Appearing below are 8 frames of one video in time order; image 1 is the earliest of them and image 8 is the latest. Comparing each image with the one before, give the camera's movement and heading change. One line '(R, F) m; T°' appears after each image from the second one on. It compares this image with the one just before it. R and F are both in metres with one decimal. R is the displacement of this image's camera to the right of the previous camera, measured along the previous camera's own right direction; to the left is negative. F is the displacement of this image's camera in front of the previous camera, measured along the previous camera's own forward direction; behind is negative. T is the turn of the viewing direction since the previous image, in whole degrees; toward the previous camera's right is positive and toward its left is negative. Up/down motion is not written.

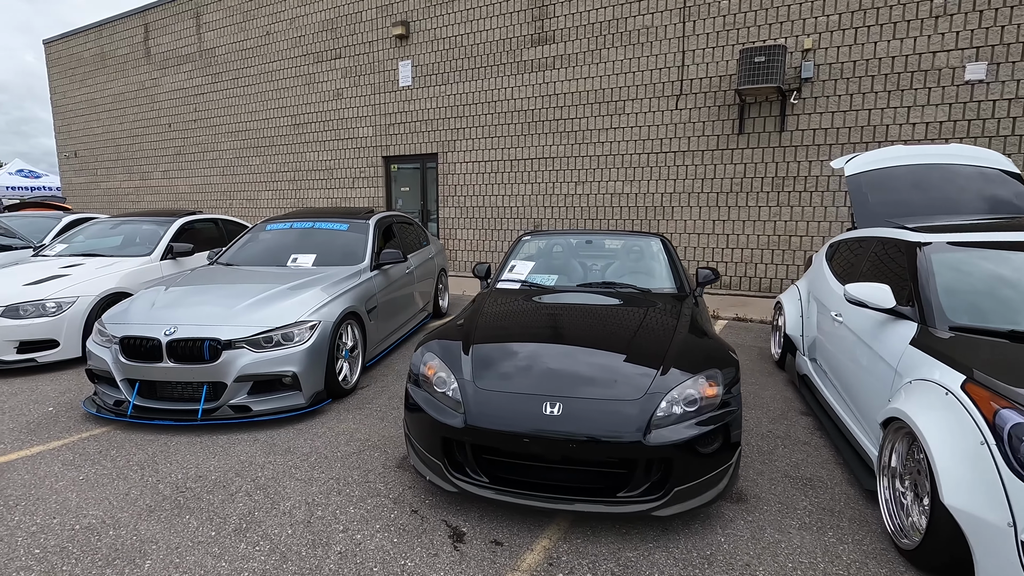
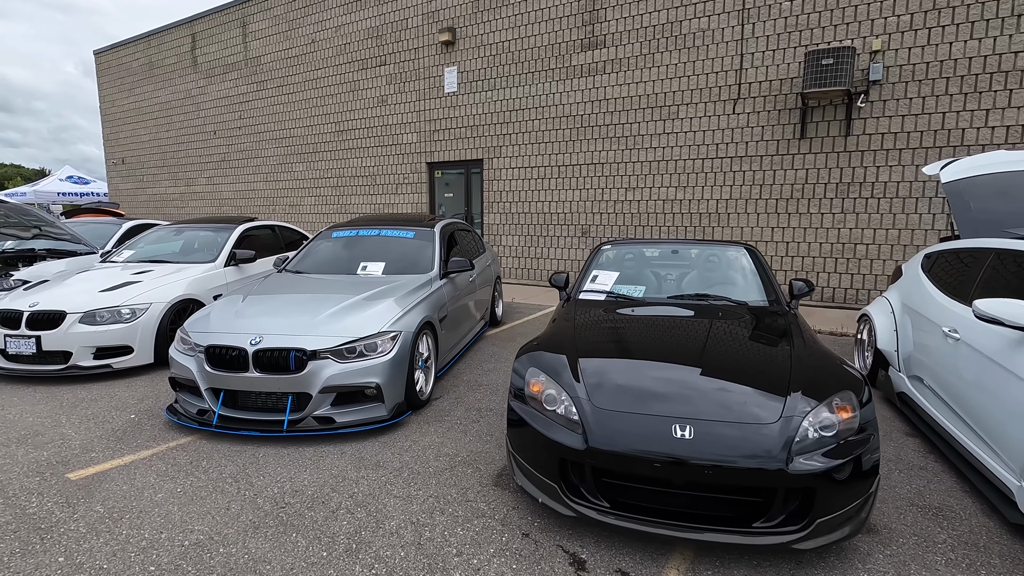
(-0.4, +0.1) m; -2°
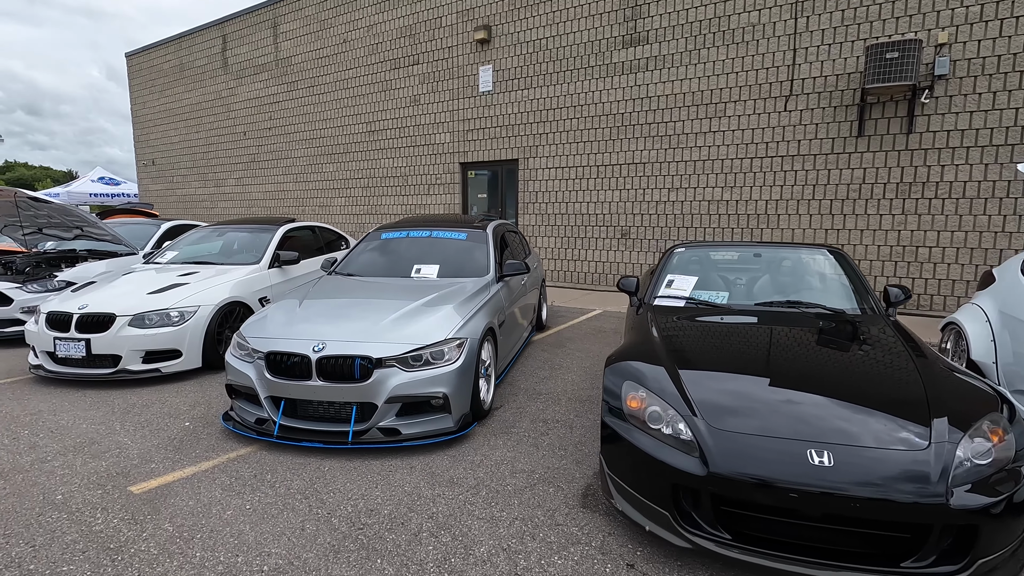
(-0.4, +0.2) m; -2°
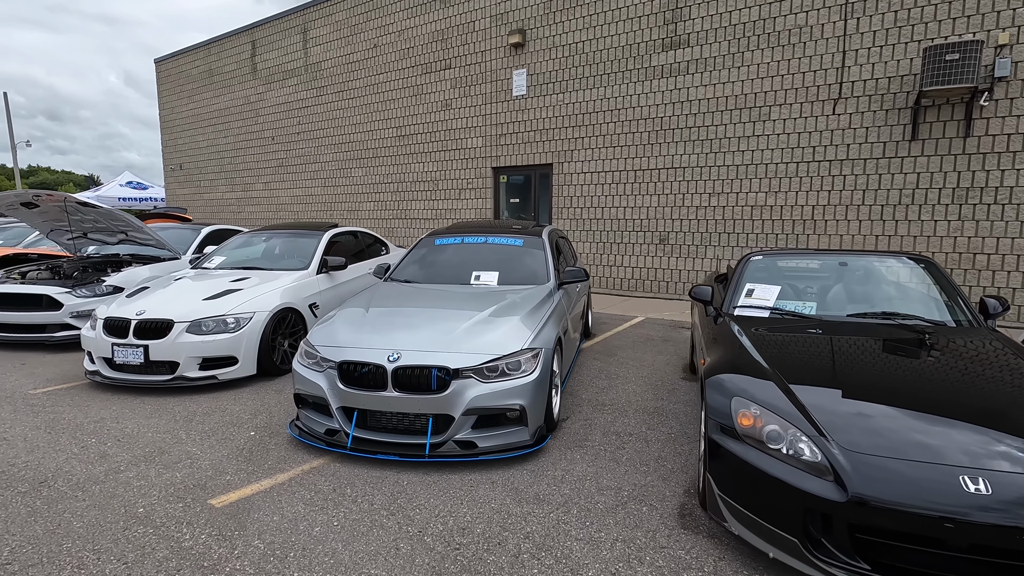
(-0.4, +0.1) m; -1°
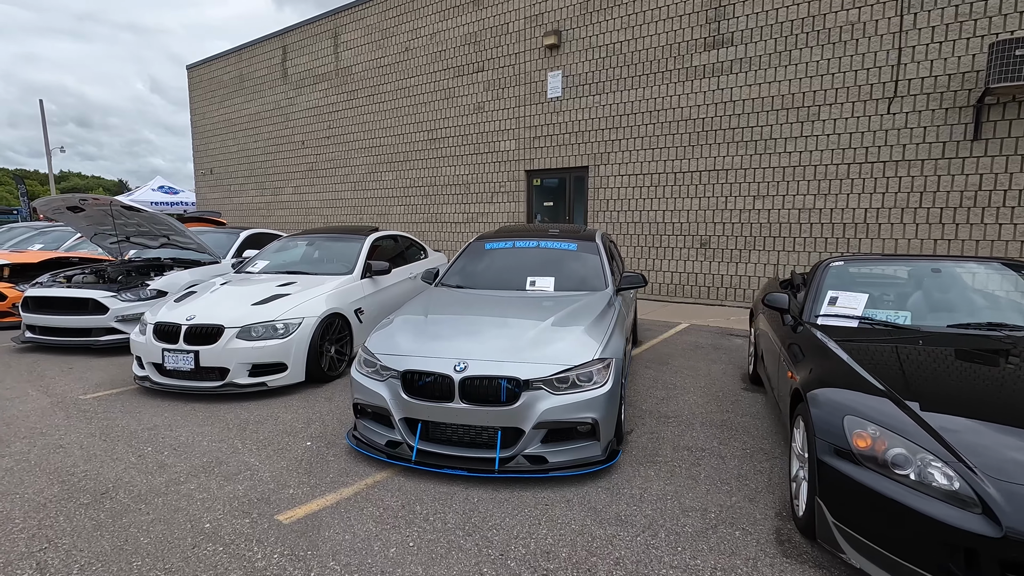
(-0.3, +0.1) m; -2°
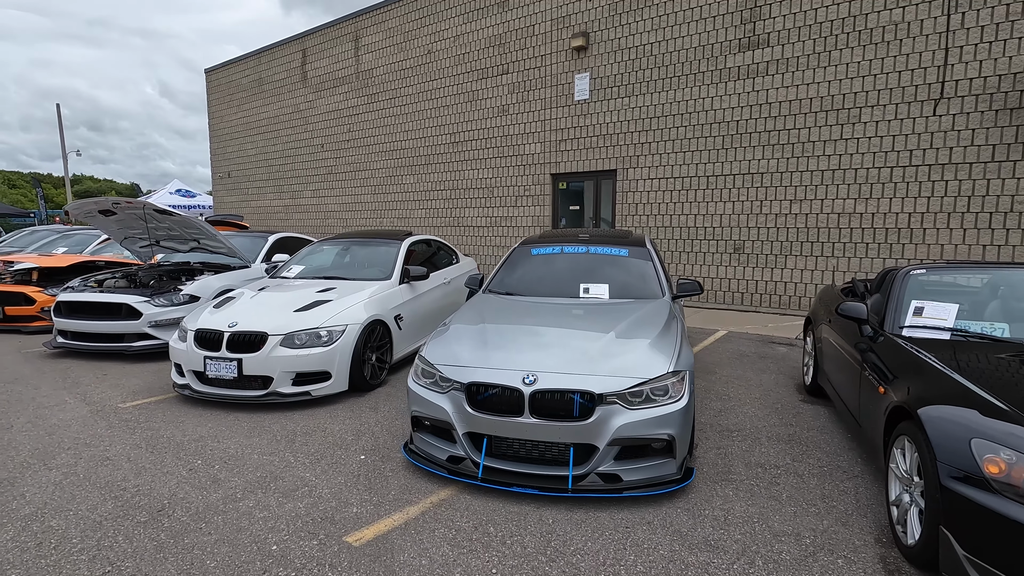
(-0.3, +0.1) m; -1°
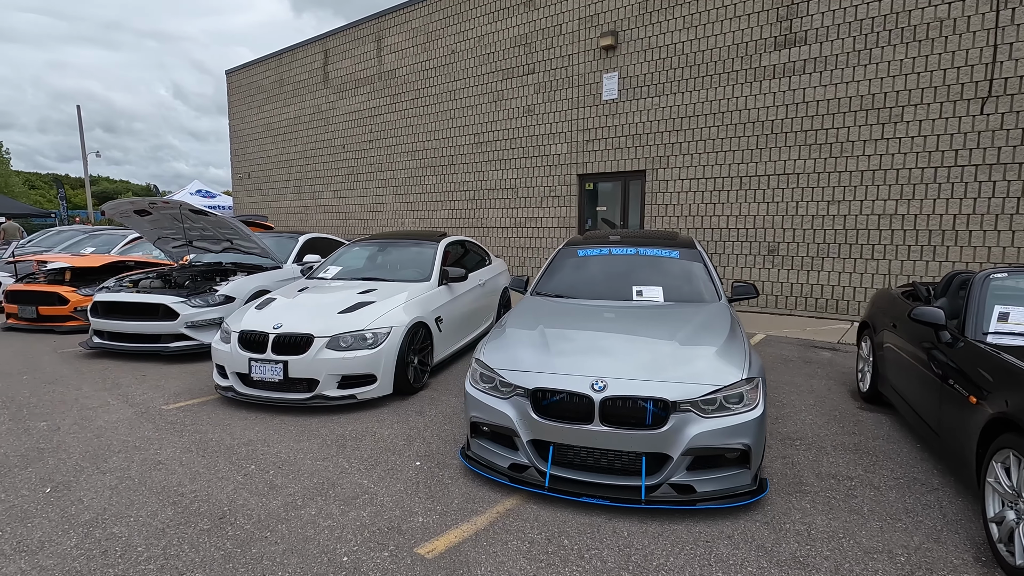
(-0.3, +0.1) m; -1°
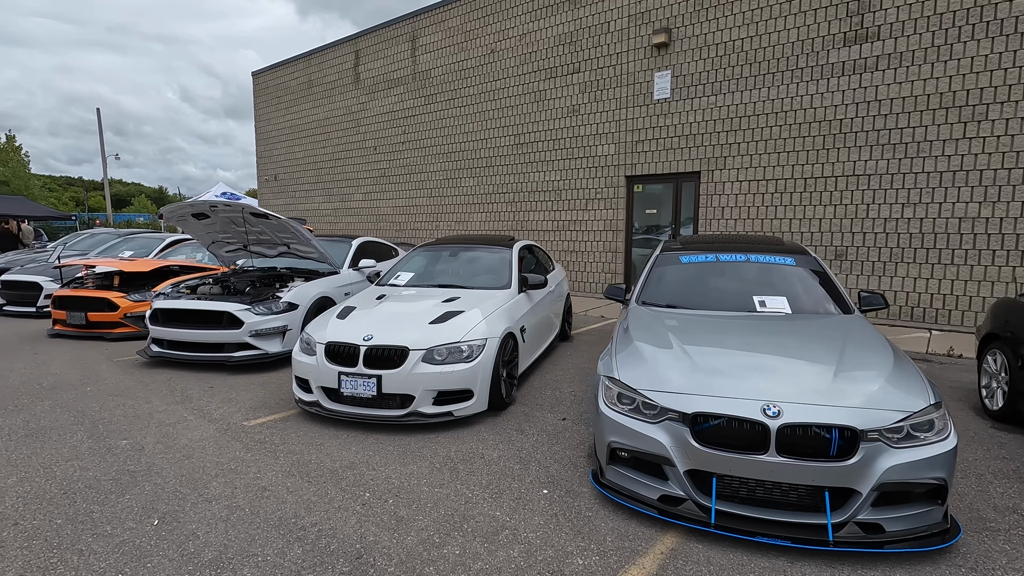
(-0.7, +0.3) m; -1°
